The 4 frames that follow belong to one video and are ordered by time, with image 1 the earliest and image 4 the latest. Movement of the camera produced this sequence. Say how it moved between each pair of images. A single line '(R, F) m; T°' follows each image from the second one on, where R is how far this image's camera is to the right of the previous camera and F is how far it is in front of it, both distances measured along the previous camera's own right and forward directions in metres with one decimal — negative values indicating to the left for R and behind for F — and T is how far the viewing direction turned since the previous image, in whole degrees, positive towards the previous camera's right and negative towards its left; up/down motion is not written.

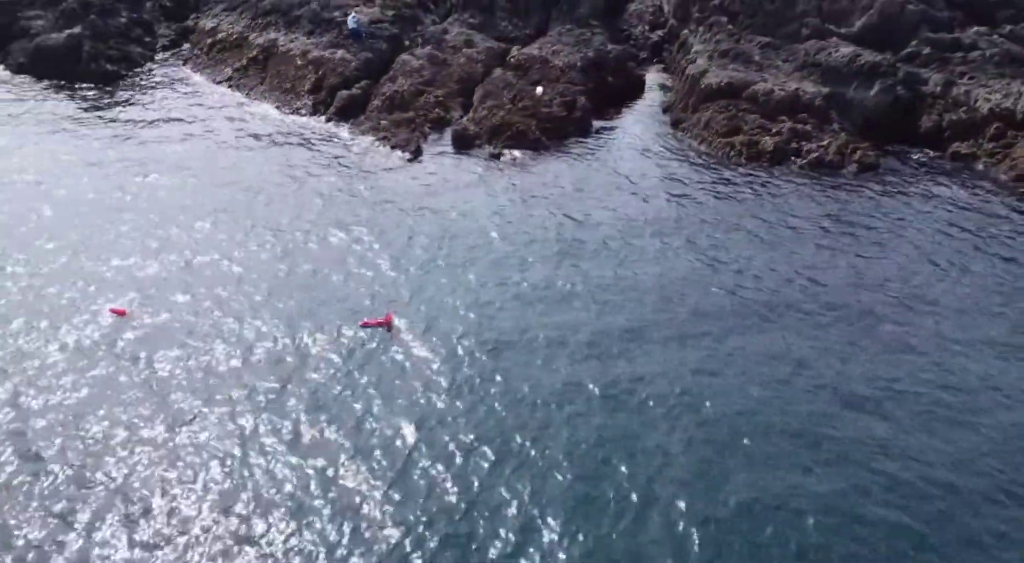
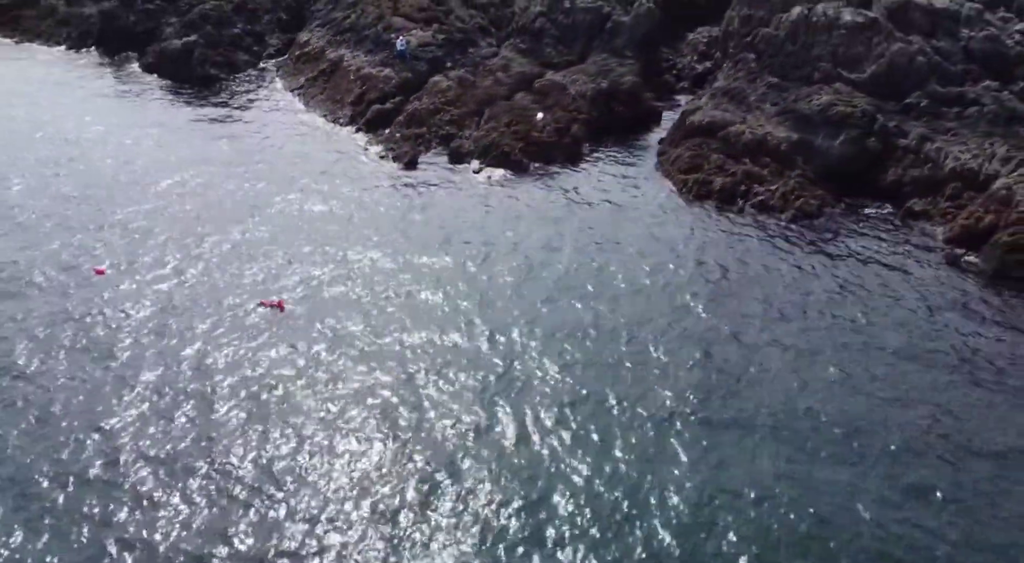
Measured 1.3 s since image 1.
(+9.7, -3.5) m; -14°
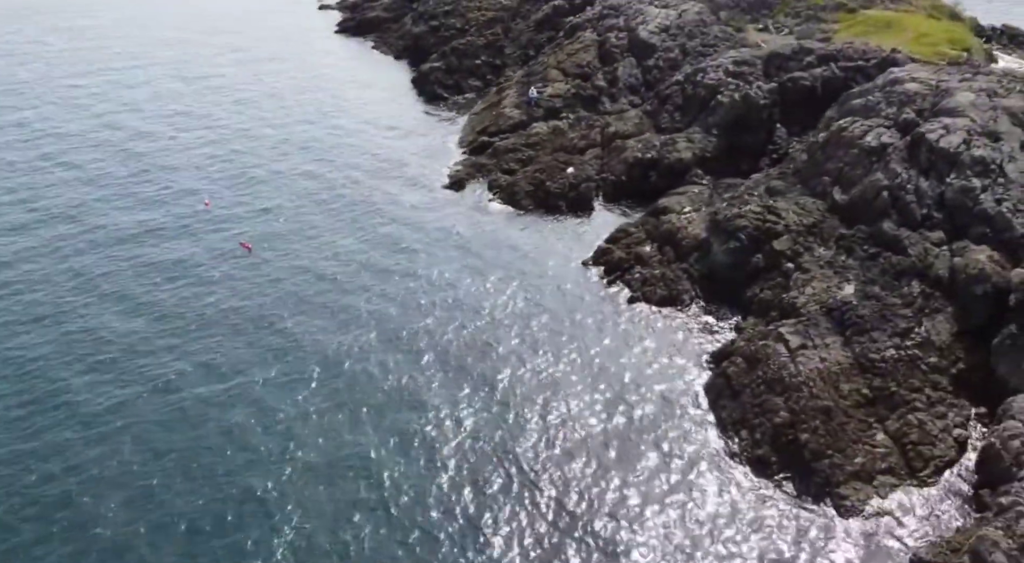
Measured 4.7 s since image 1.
(+27.3, -2.1) m; -34°
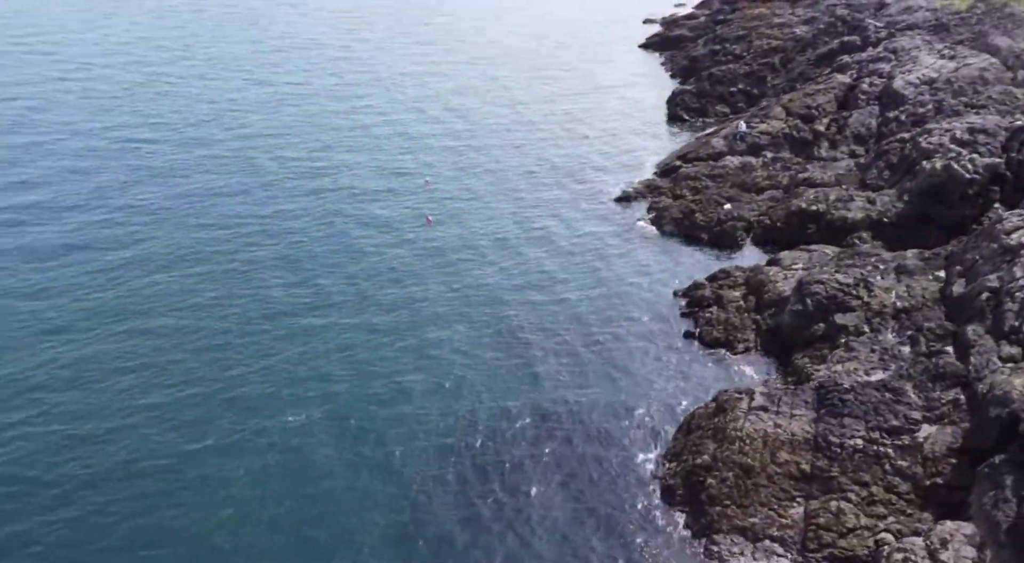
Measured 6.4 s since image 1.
(+15.3, -2.7) m; -26°
